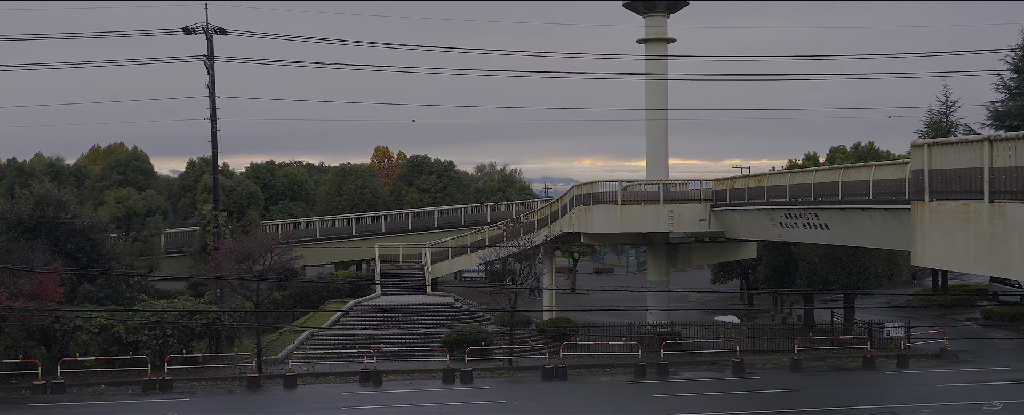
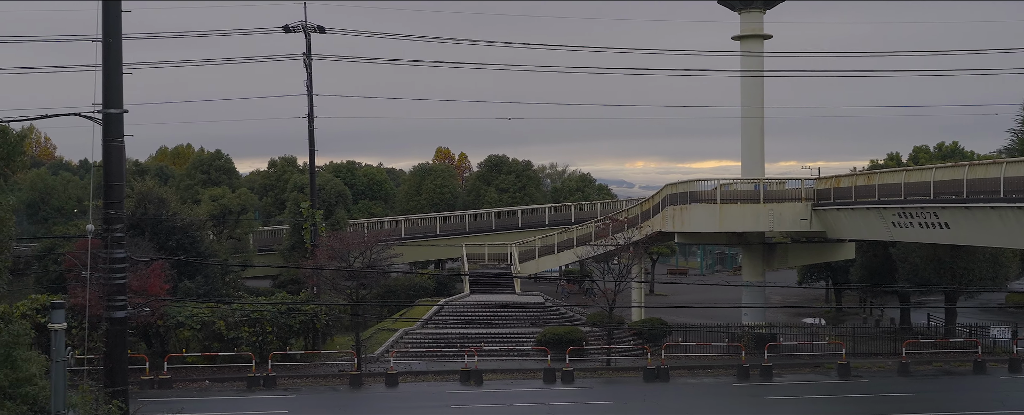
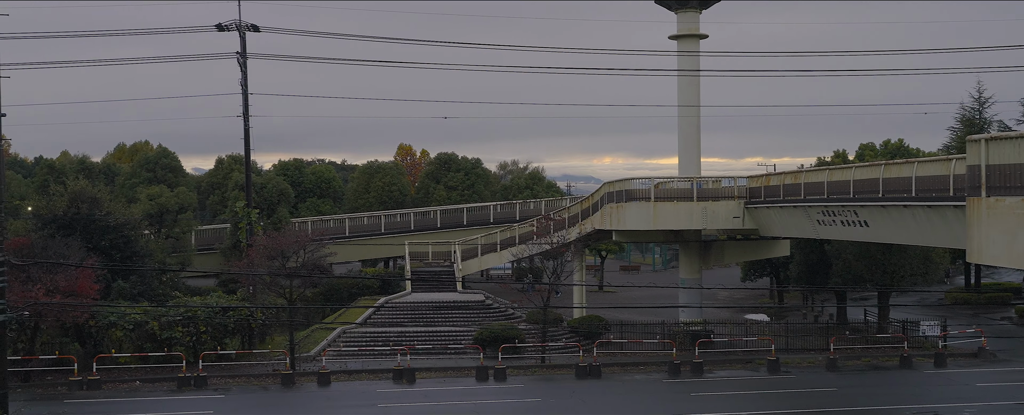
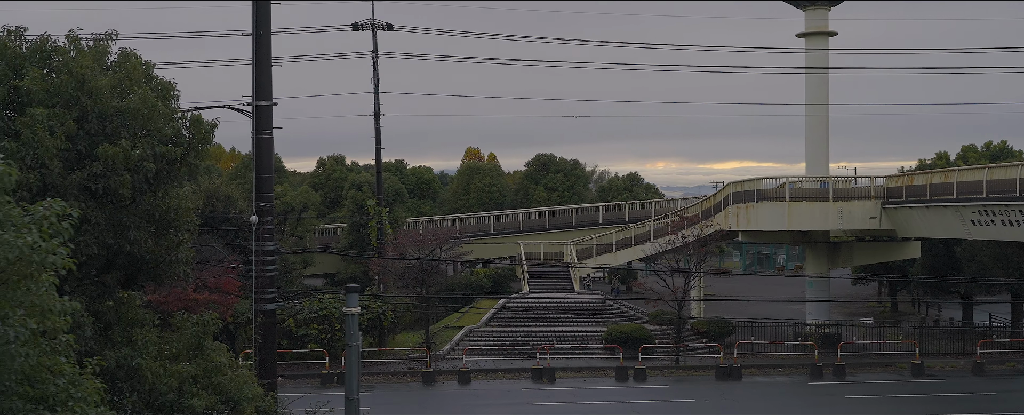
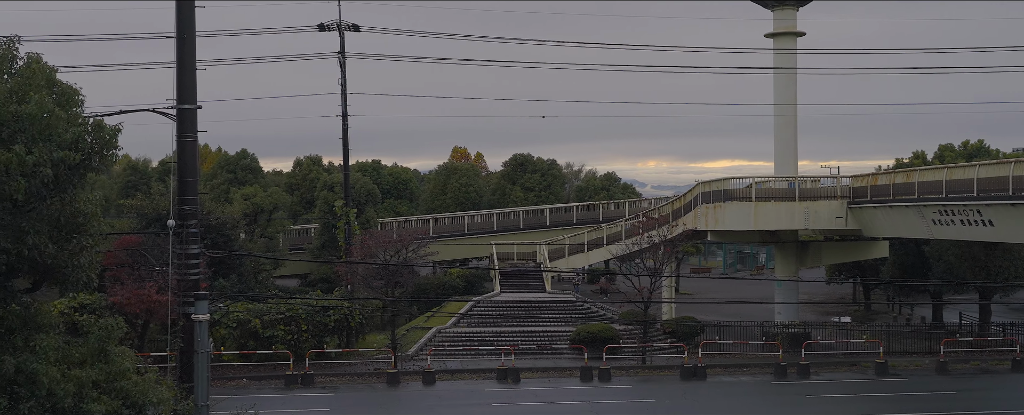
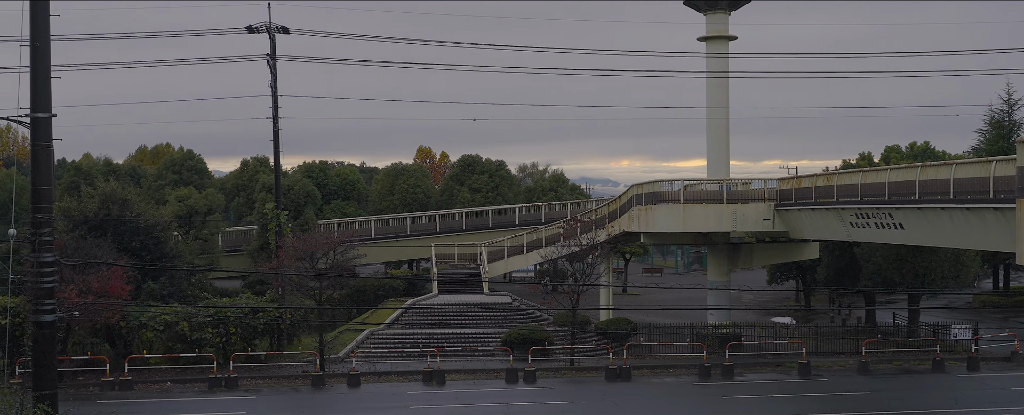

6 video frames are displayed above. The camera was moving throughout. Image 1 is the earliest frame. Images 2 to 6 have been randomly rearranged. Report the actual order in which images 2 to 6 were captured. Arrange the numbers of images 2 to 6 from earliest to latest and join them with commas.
3, 6, 2, 5, 4
